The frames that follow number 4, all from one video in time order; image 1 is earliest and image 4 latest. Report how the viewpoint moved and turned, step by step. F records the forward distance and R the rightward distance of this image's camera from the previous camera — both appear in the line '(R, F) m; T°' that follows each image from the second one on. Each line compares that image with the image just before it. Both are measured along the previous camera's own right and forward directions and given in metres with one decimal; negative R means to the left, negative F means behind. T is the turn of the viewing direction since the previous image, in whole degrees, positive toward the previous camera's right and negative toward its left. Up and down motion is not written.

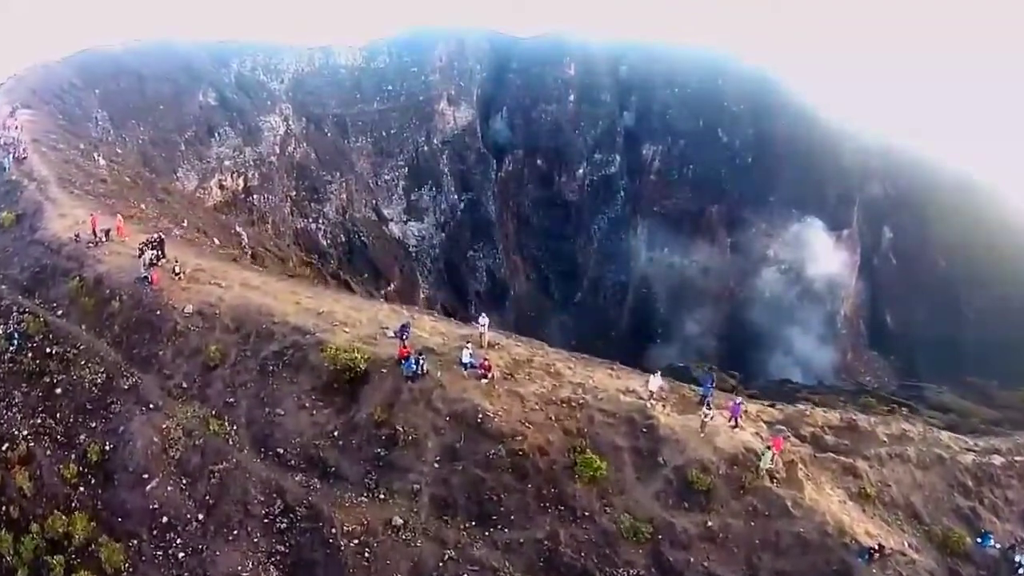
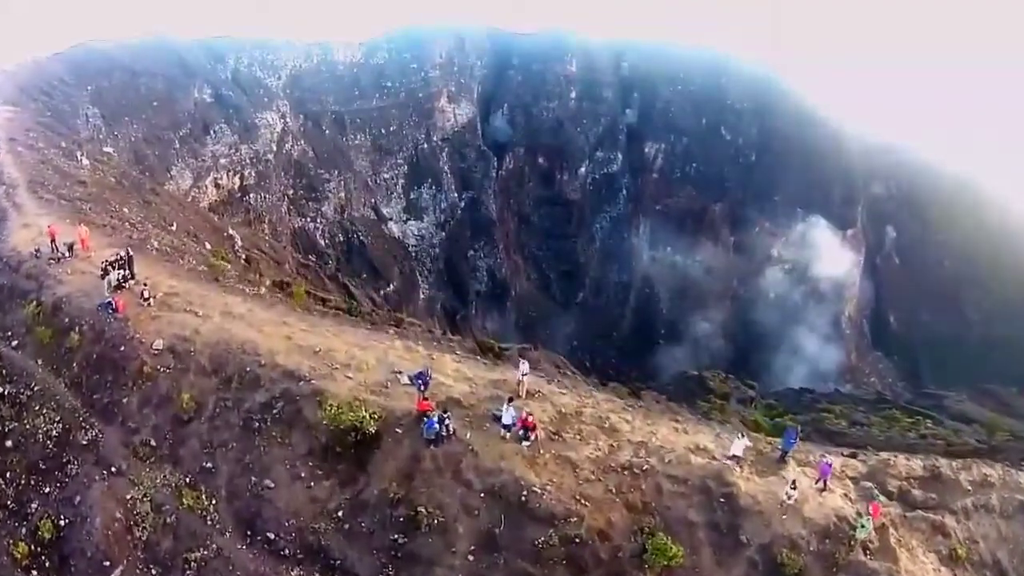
(-0.4, +1.6) m; 0°
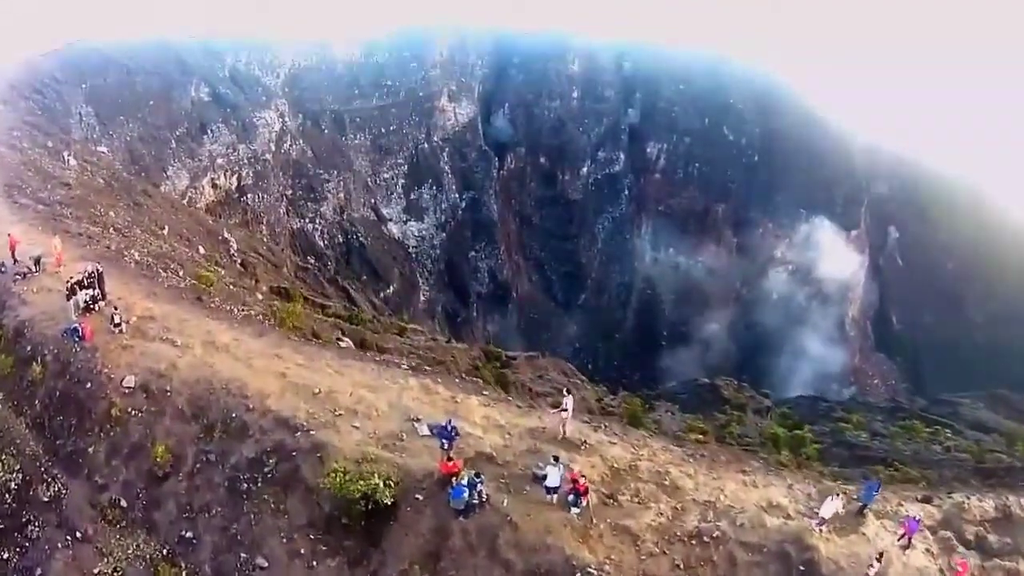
(-0.3, +1.1) m; 0°
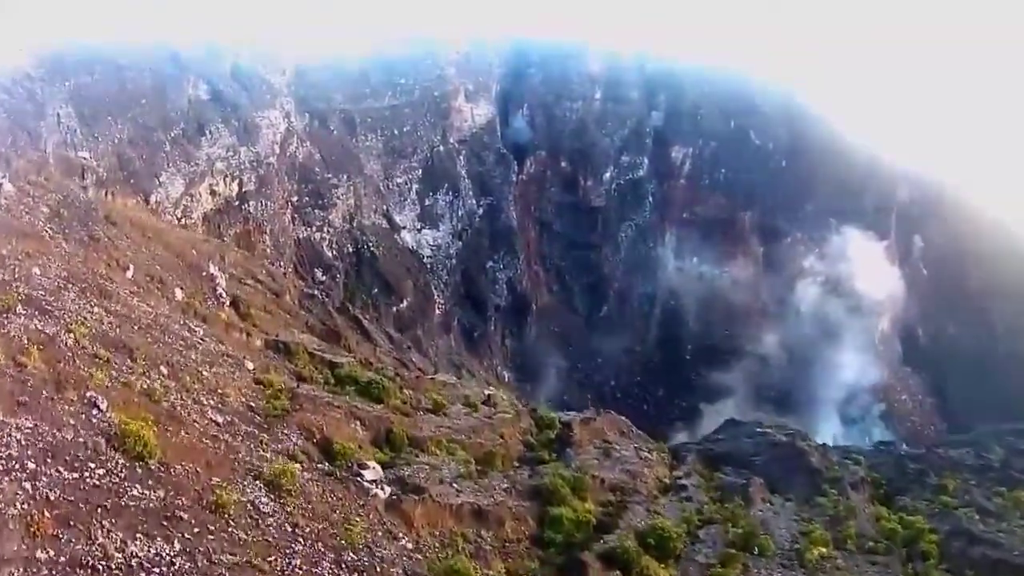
(-1.3, +5.1) m; 0°
